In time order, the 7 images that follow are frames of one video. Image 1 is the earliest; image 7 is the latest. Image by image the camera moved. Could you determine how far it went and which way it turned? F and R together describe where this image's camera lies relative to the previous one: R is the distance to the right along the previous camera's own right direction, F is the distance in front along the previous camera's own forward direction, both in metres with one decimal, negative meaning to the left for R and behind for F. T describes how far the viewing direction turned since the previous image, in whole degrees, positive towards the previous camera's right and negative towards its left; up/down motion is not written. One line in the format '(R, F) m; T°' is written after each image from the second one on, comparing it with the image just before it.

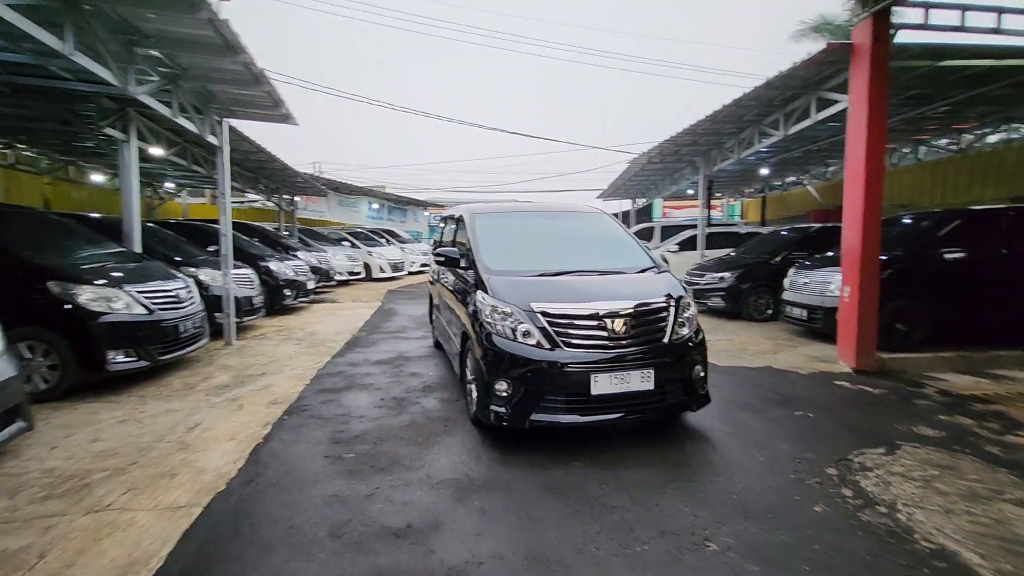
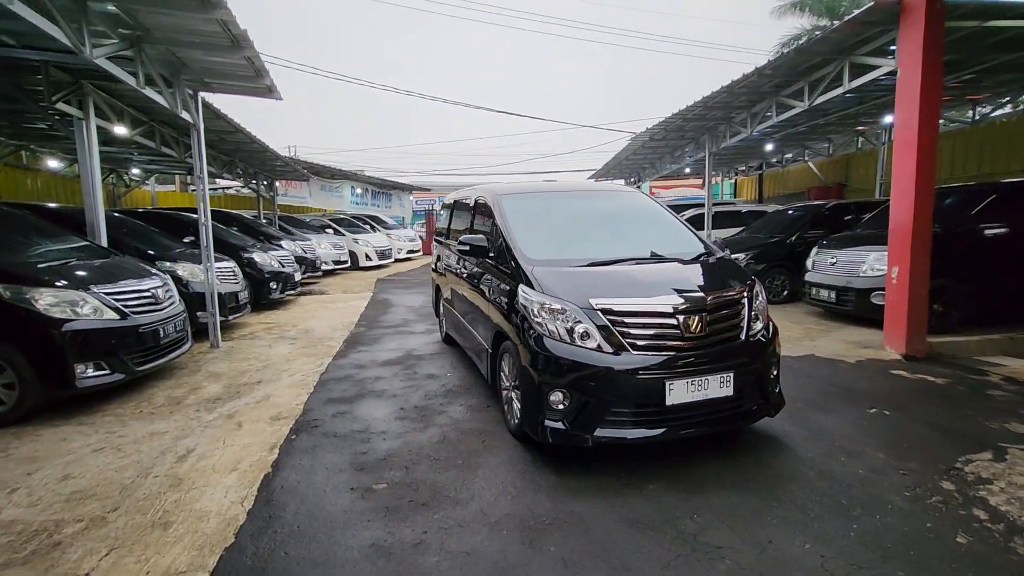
(-0.4, +0.6) m; +2°
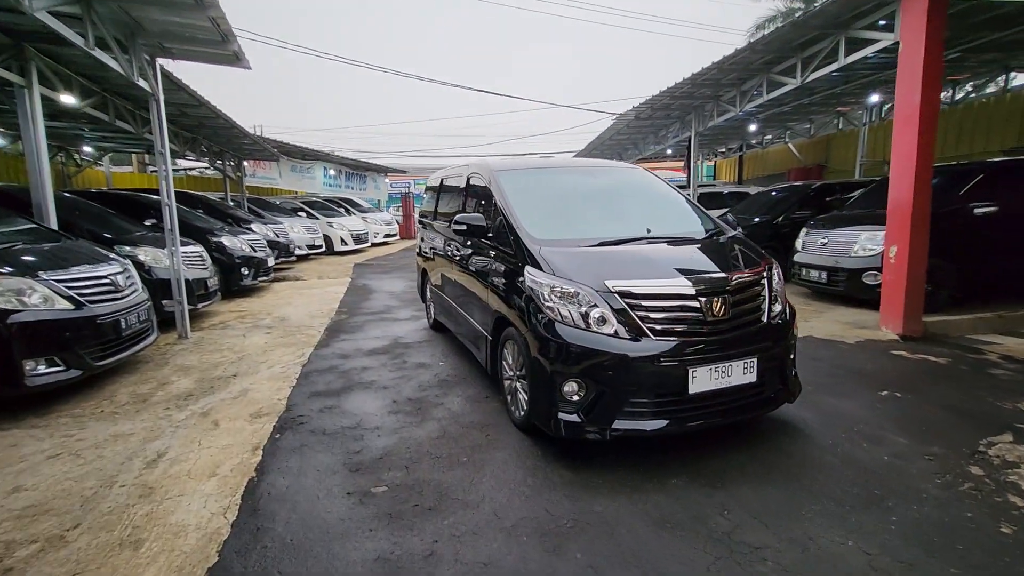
(-0.2, +0.3) m; +3°
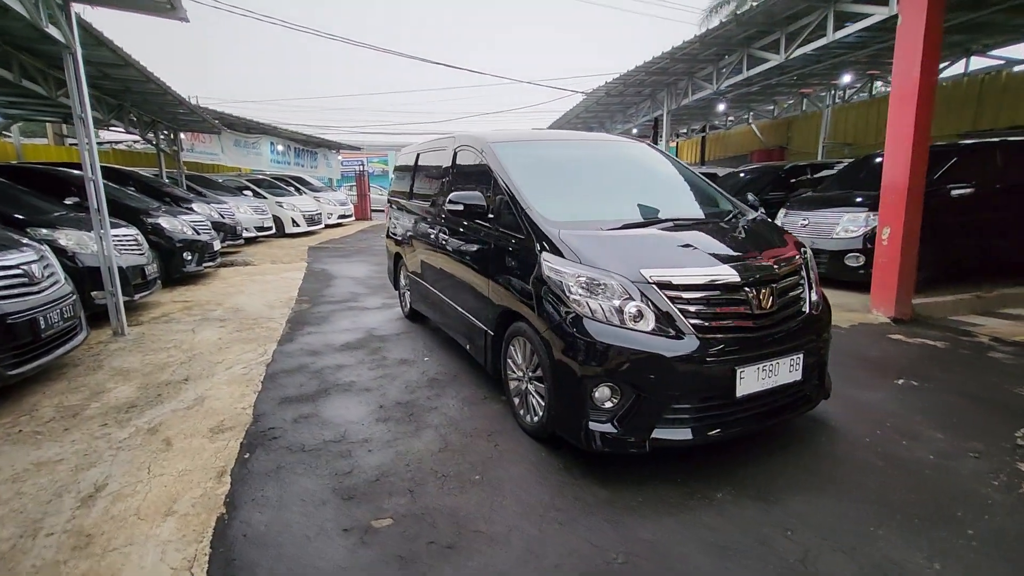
(-0.3, +0.4) m; +5°
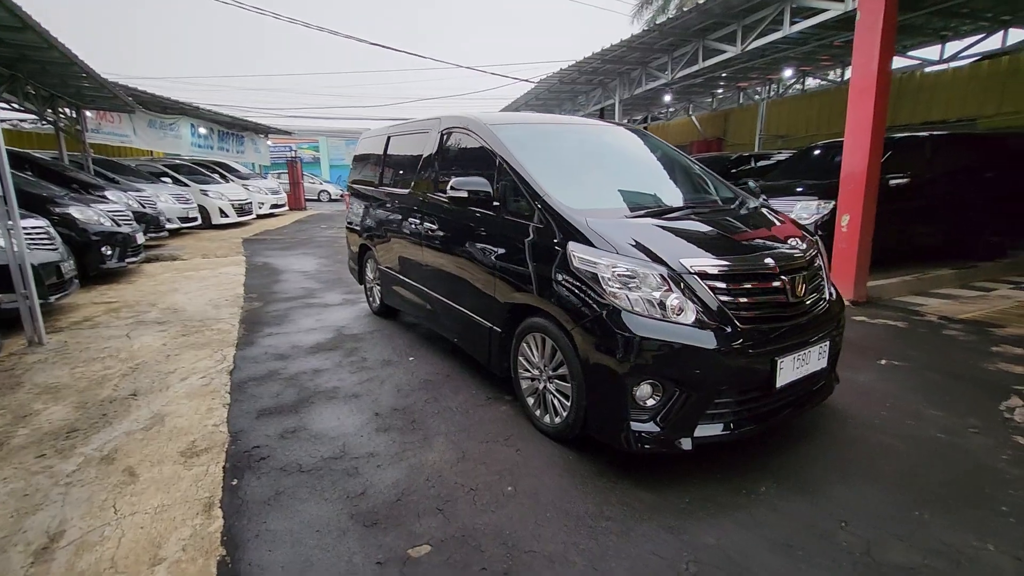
(-0.4, +0.2) m; +8°
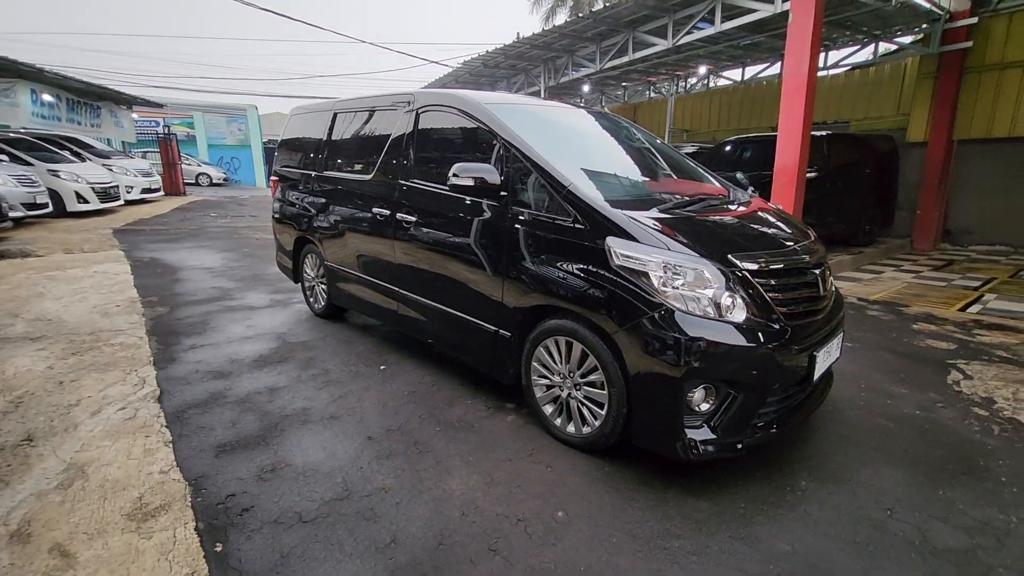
(-0.6, +0.3) m; +12°
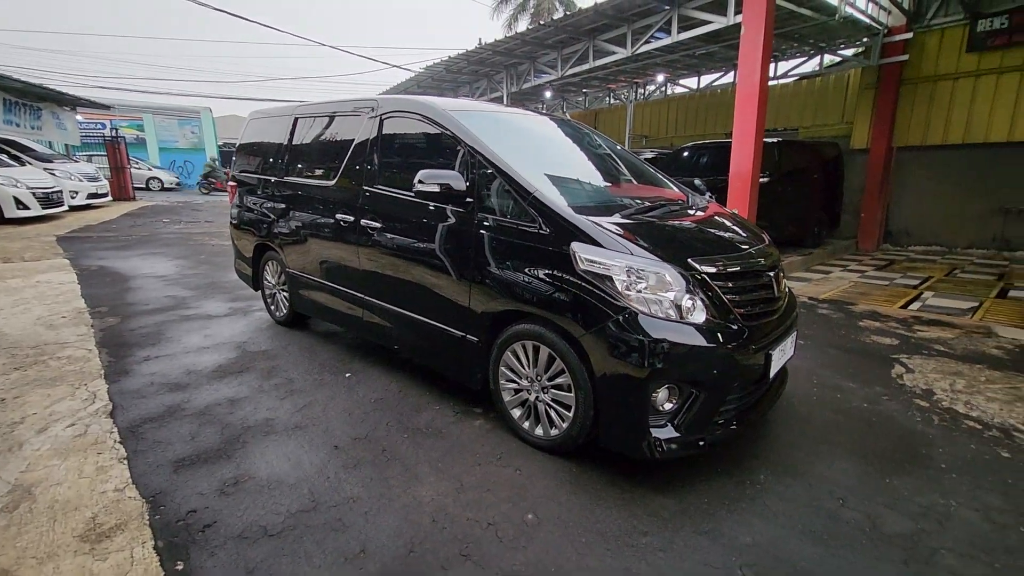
(0.0, 0.0) m; +4°
